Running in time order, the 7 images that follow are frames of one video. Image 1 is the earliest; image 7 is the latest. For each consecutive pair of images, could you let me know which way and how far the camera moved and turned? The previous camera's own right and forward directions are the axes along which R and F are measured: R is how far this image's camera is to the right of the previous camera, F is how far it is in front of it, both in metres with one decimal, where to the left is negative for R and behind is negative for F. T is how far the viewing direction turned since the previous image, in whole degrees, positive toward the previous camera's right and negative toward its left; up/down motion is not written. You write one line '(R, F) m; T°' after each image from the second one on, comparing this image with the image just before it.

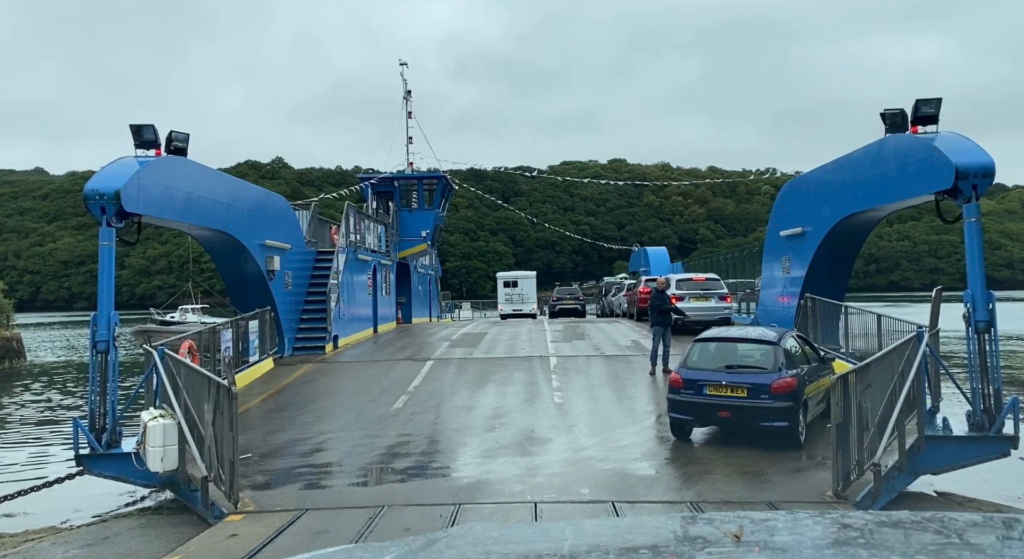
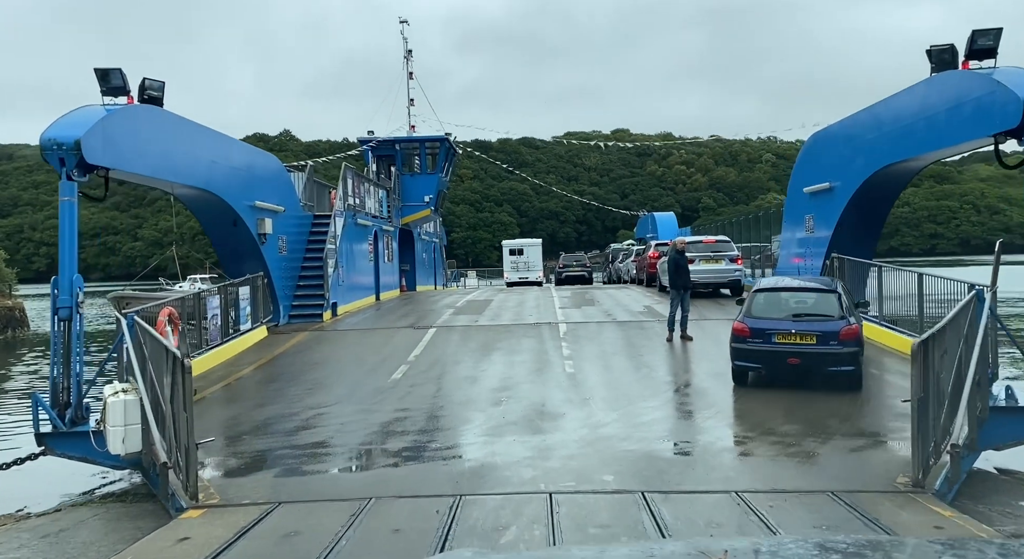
(0.0, +1.1) m; 0°
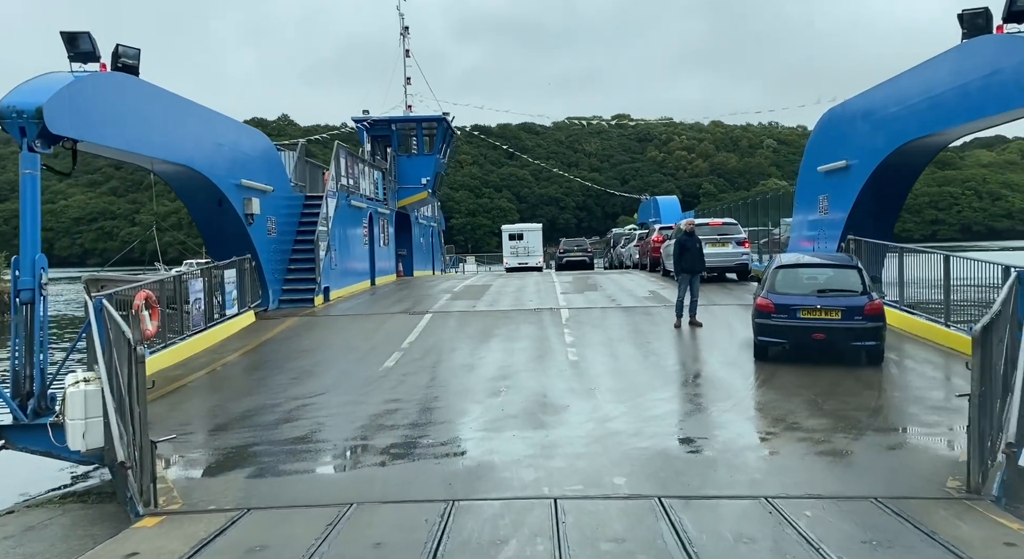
(0.0, +0.7) m; 0°
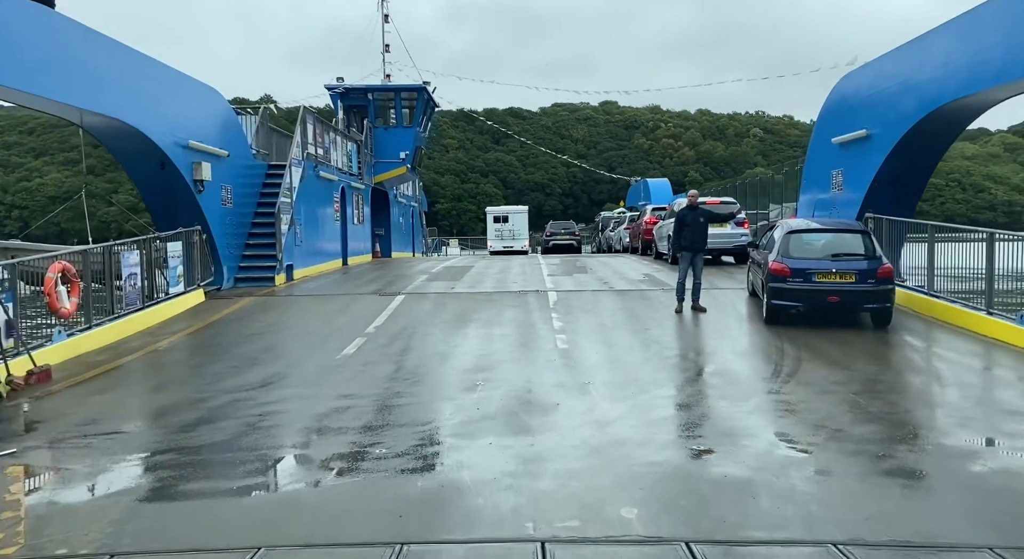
(+0.1, +1.5) m; +1°
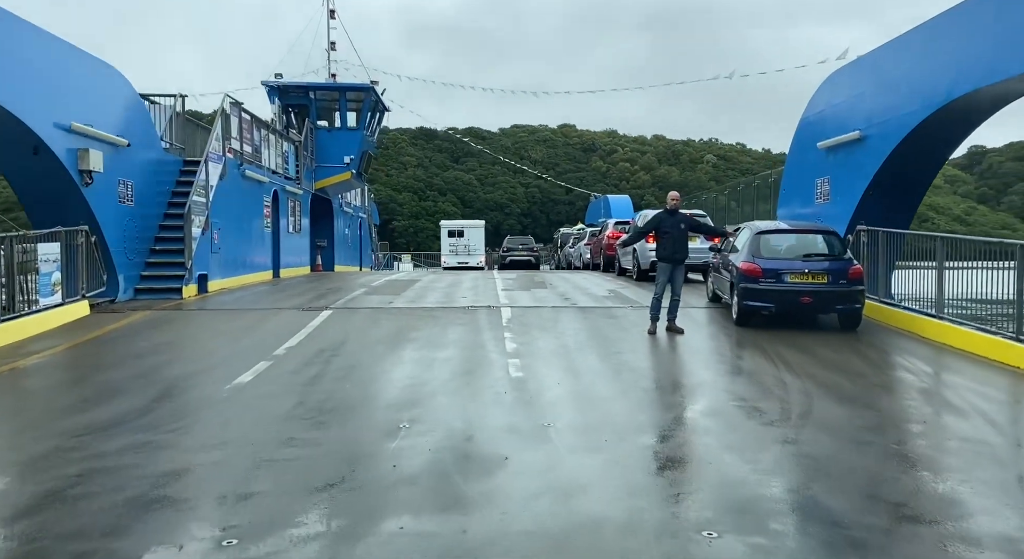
(+0.2, +1.8) m; +3°
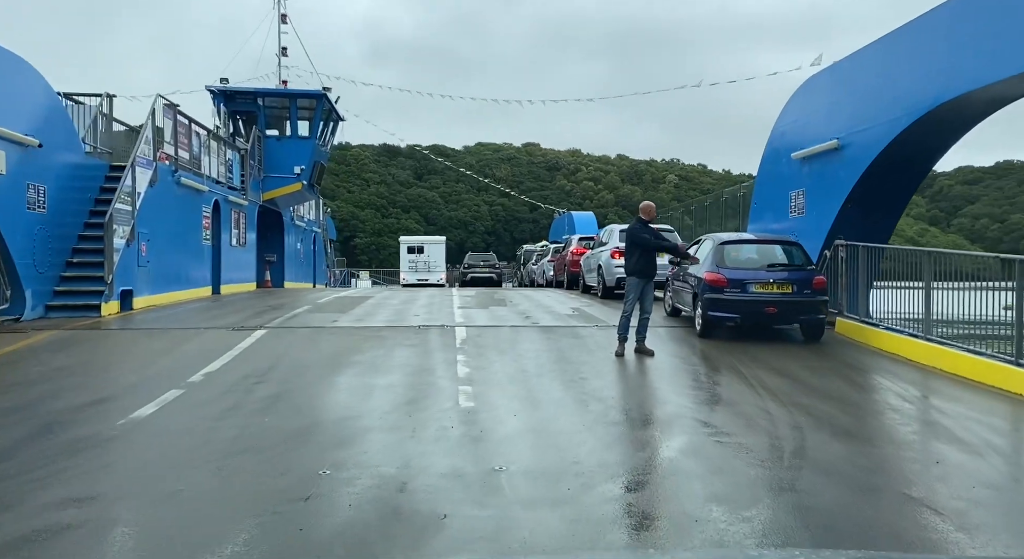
(+0.1, +1.0) m; +3°
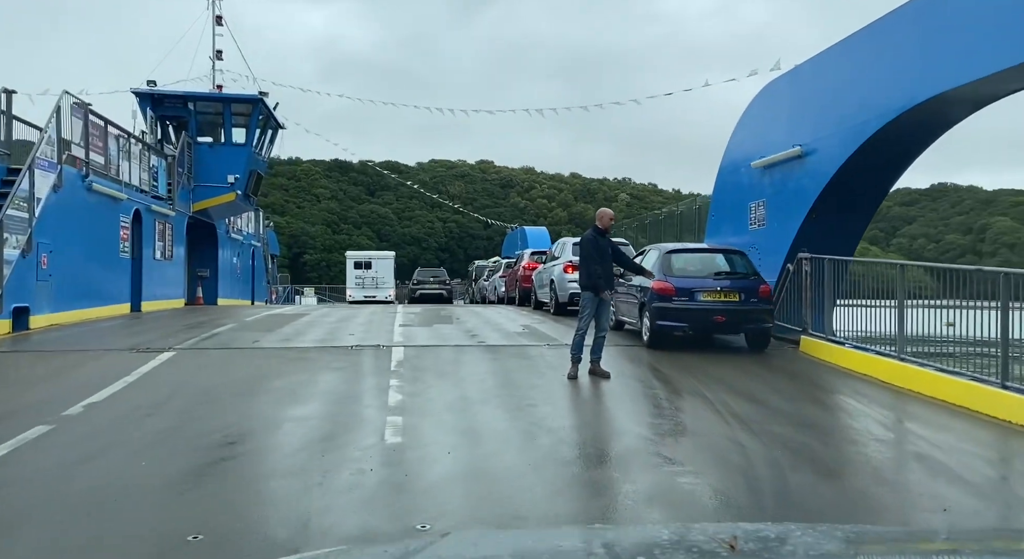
(+0.1, +0.9) m; +4°
